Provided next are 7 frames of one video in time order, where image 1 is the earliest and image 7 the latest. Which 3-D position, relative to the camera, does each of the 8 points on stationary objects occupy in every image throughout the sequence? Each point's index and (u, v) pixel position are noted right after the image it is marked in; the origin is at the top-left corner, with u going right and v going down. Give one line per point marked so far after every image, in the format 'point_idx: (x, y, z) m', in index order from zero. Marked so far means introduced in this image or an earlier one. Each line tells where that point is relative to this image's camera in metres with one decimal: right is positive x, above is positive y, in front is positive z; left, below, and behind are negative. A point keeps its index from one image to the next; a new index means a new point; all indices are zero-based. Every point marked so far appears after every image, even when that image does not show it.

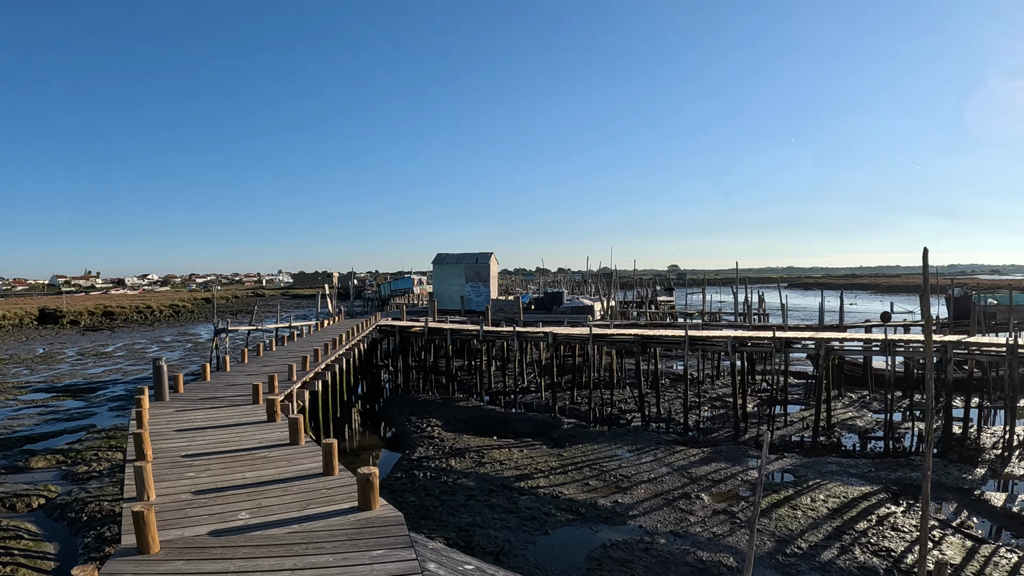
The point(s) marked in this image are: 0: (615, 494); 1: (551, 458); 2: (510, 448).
0: (+2.7, -5.5, +15.0) m
1: (+1.2, -5.0, +16.5) m
2: (0.0, -4.7, +16.5) m
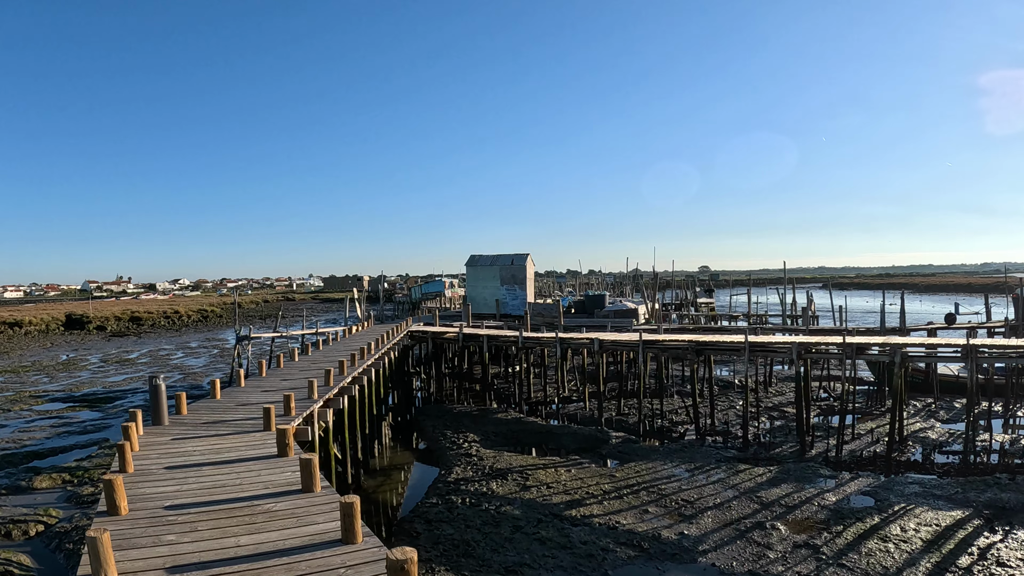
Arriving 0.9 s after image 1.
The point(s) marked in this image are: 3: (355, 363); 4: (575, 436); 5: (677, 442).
0: (+3.9, -5.5, +13.0) m
1: (+2.4, -5.0, +14.6) m
2: (+1.2, -4.7, +14.7) m
3: (-3.8, -1.9, +13.6) m
4: (+2.0, -4.7, +17.9) m
5: (+5.3, -5.0, +18.3) m
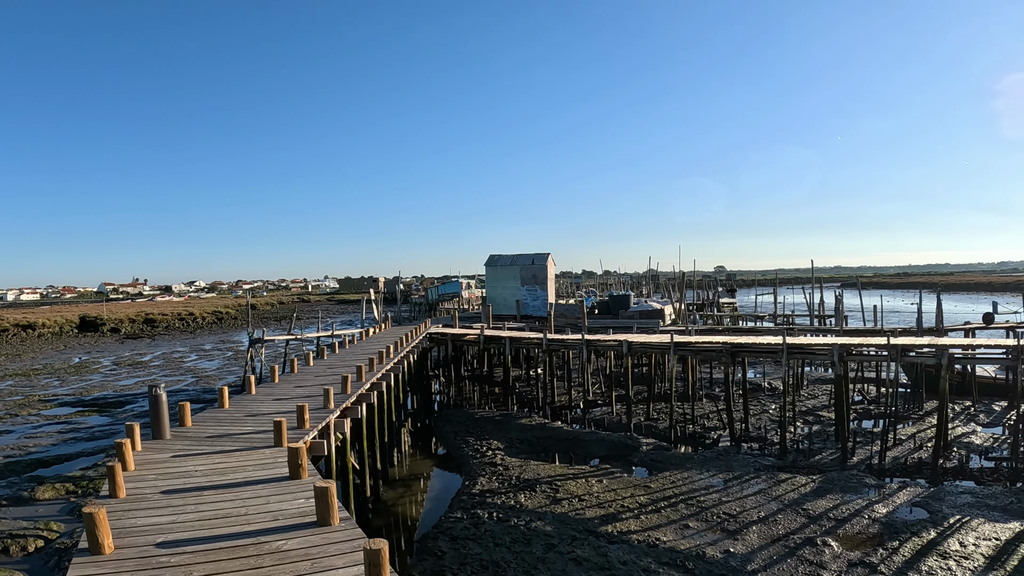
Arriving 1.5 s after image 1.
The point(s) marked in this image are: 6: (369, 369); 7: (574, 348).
0: (+4.5, -5.4, +12.0) m
1: (+3.1, -4.9, +13.6) m
2: (+1.9, -4.7, +13.7) m
3: (-3.1, -1.8, +12.7) m
4: (+2.8, -4.7, +16.9) m
5: (+6.1, -4.9, +17.2) m
6: (-3.2, -1.9, +12.7) m
7: (+2.3, -2.1, +19.6) m
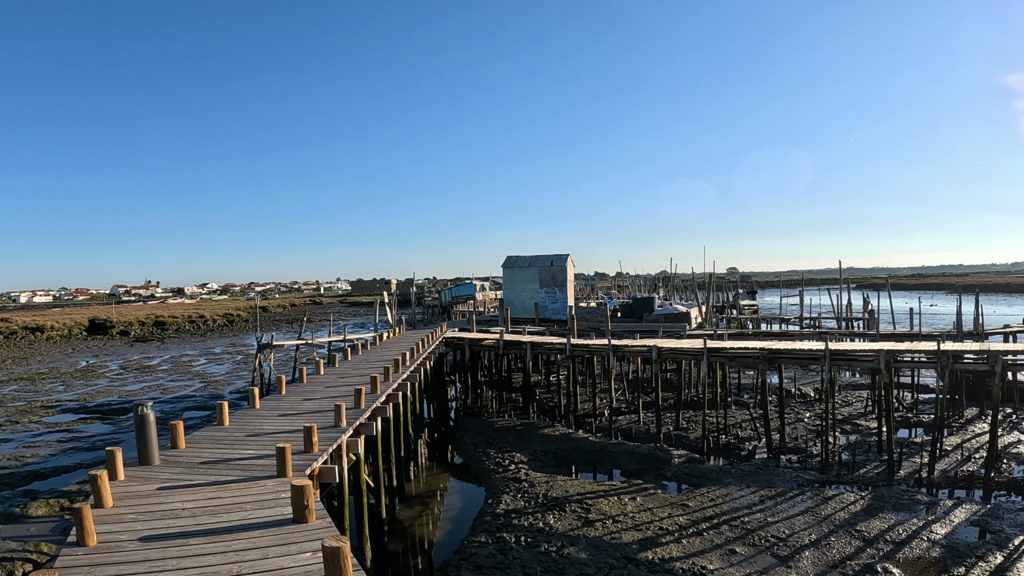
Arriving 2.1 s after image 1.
0: (+5.1, -5.4, +10.8) m
1: (+3.7, -5.0, +12.5) m
2: (+2.5, -4.7, +12.6) m
3: (-2.6, -1.9, +11.7) m
4: (+3.4, -4.7, +15.8) m
5: (+6.8, -5.0, +16.0) m
6: (-2.7, -1.9, +11.7) m
7: (+3.0, -2.1, +18.5) m
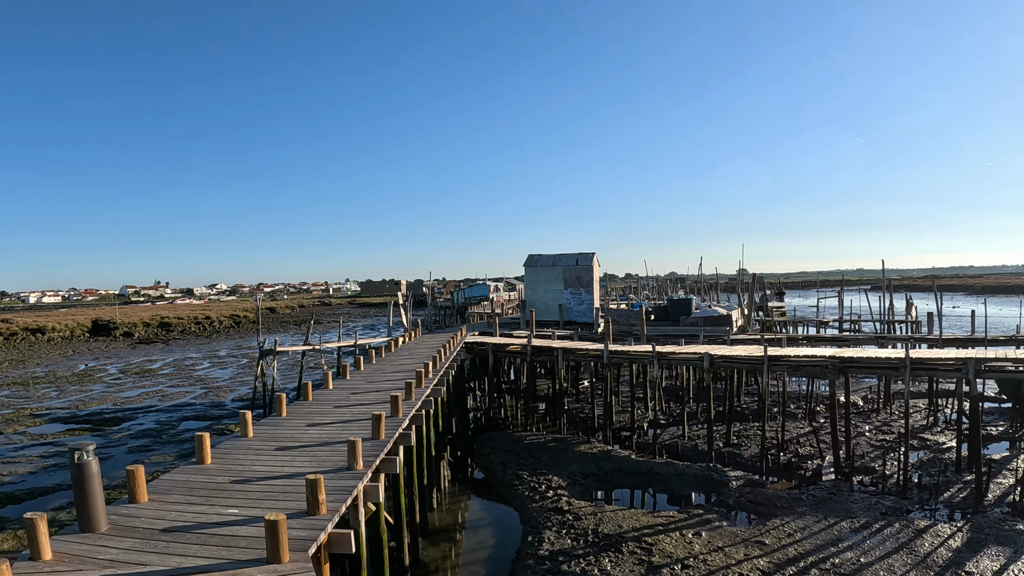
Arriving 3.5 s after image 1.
0: (+5.9, -5.4, +8.8) m
1: (+4.5, -4.9, +10.5) m
2: (+3.3, -4.7, +10.7) m
3: (-1.8, -1.8, +9.8) m
4: (+4.3, -4.7, +13.8) m
5: (+7.6, -4.9, +14.0) m
6: (-1.9, -1.9, +9.8) m
7: (+3.9, -2.1, +16.5) m
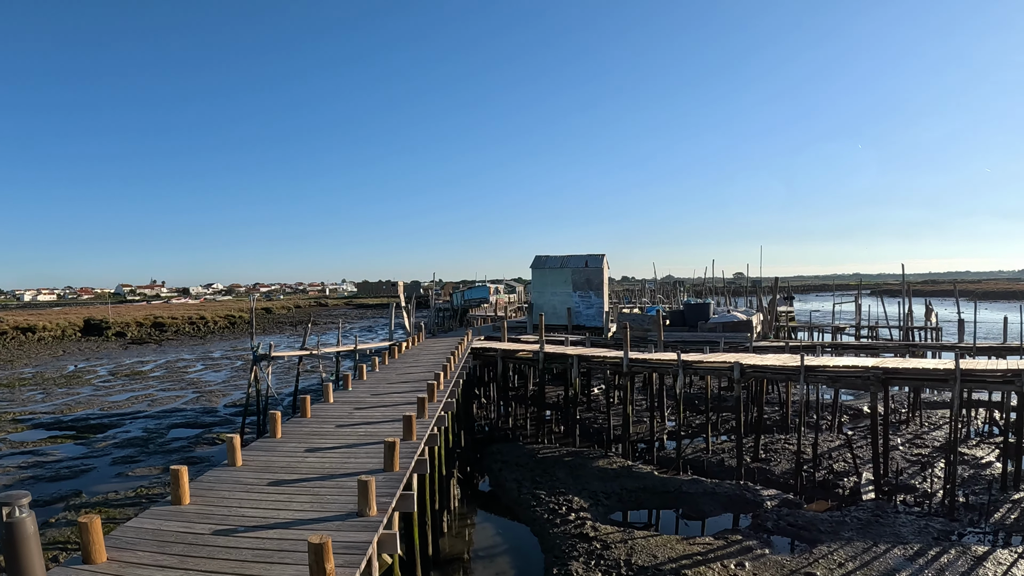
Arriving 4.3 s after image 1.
0: (+6.3, -5.5, +7.8) m
1: (+4.8, -5.0, +9.5) m
2: (+3.6, -4.8, +9.6) m
3: (-1.4, -1.8, +8.8) m
4: (+4.6, -4.8, +12.8) m
5: (+8.0, -5.1, +13.0) m
6: (-1.5, -1.9, +8.7) m
7: (+4.2, -2.2, +15.5) m
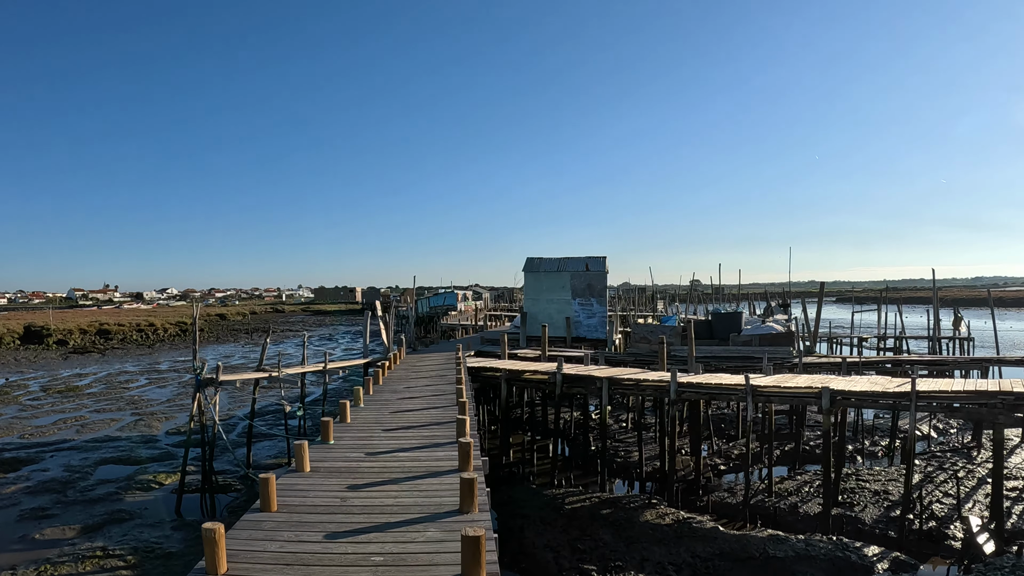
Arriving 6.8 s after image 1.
0: (+7.2, -5.5, +5.0) m
1: (+5.6, -5.1, +6.6) m
2: (+4.5, -4.8, +6.7) m
3: (-0.5, -1.9, +5.6) m
4: (+5.3, -4.9, +9.9) m
5: (+8.6, -5.2, +10.3) m
6: (-0.6, -1.9, +5.6) m
7: (+4.7, -2.4, +12.6) m
